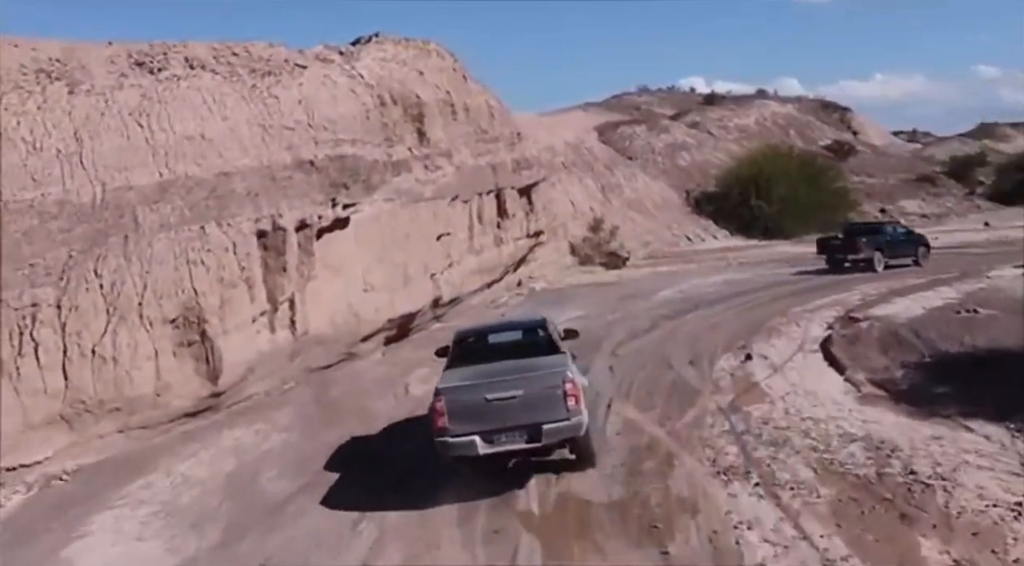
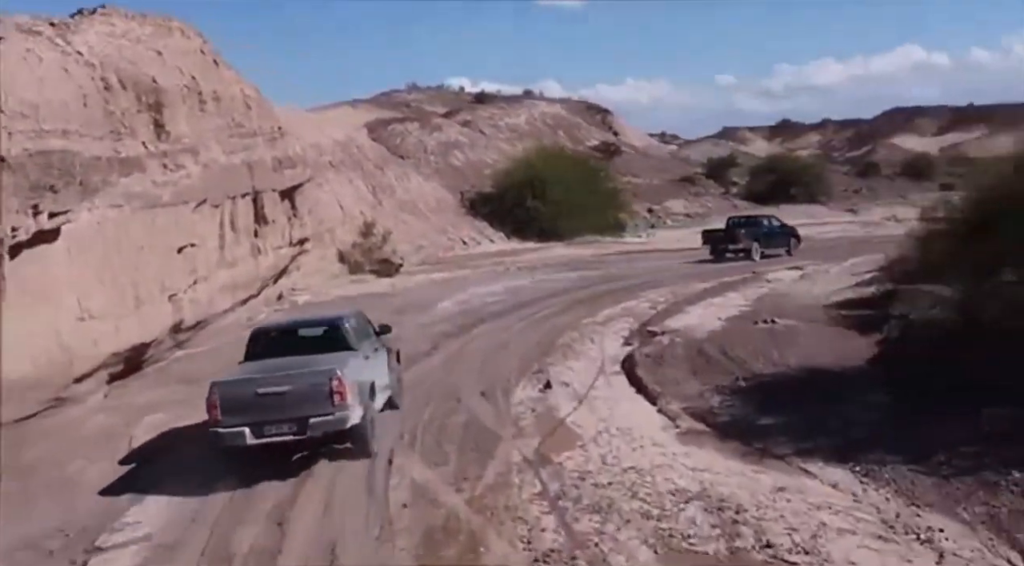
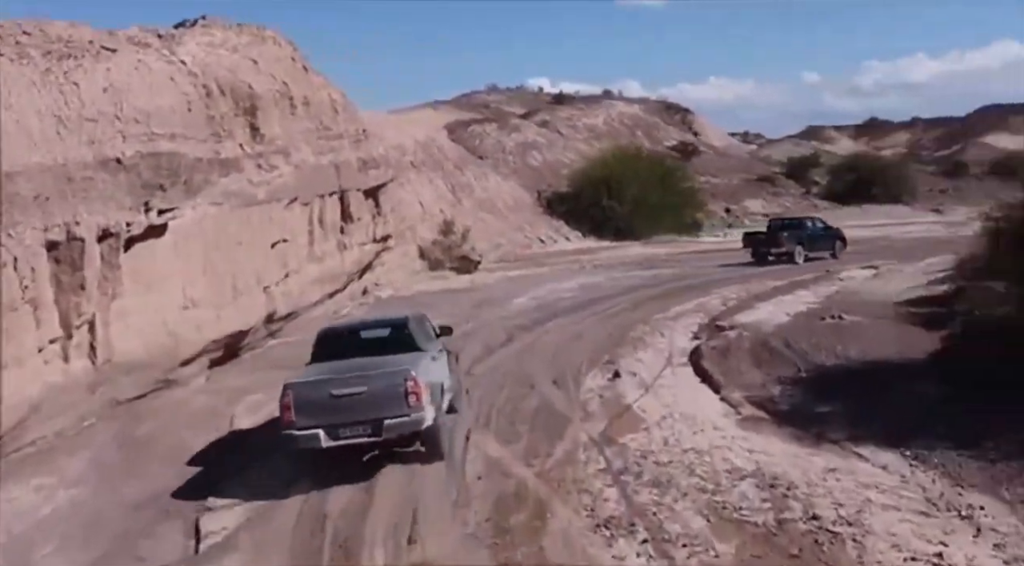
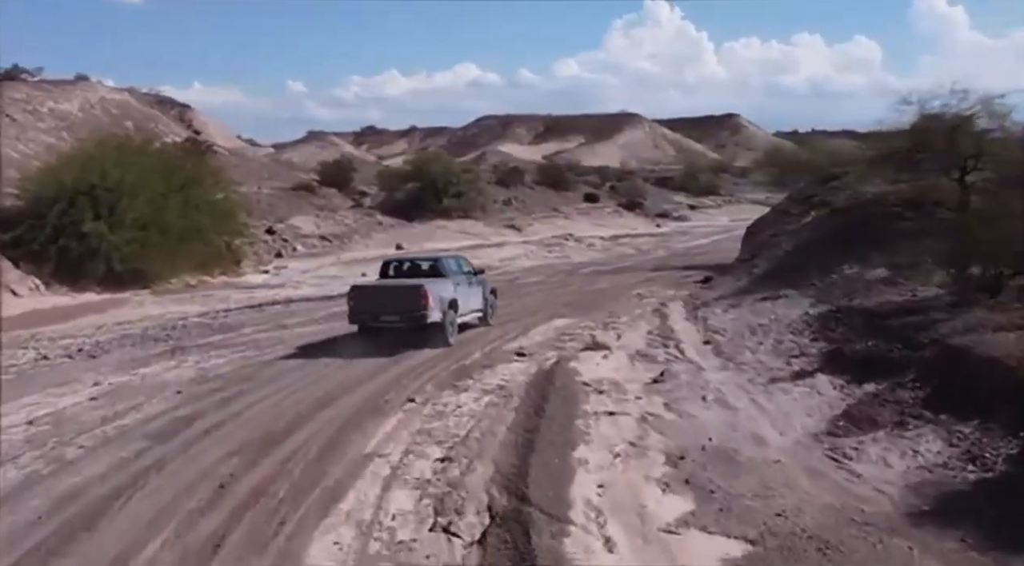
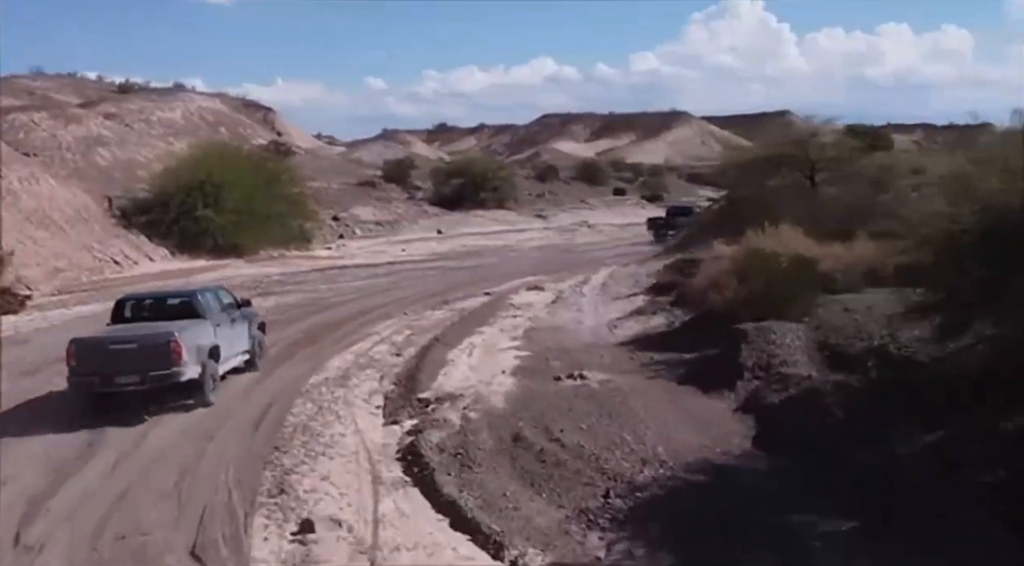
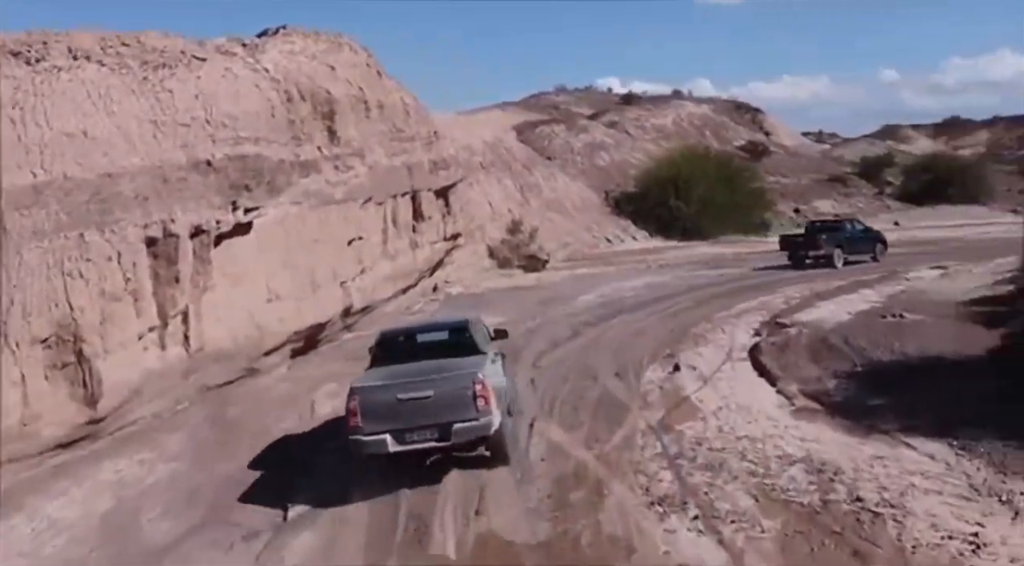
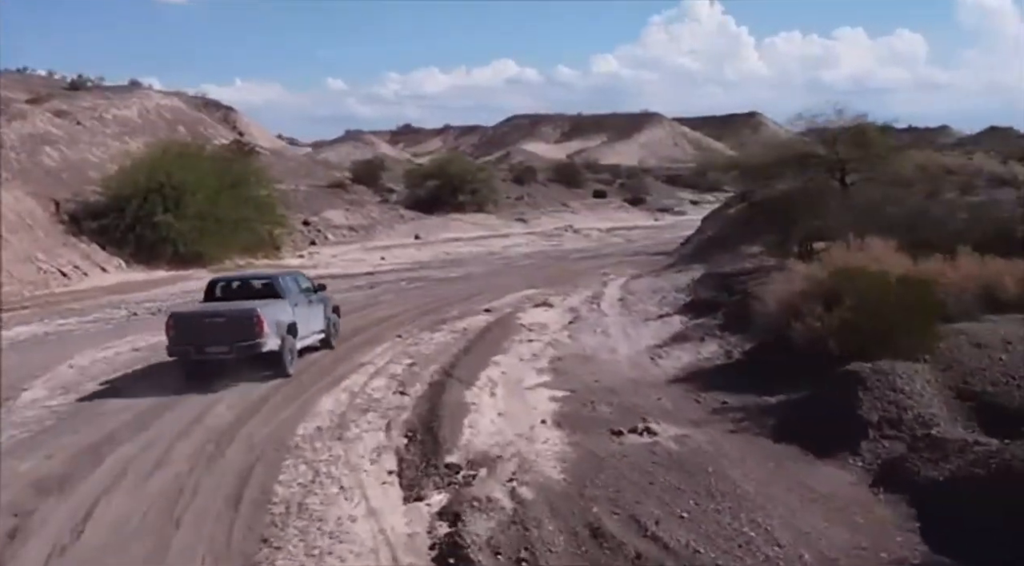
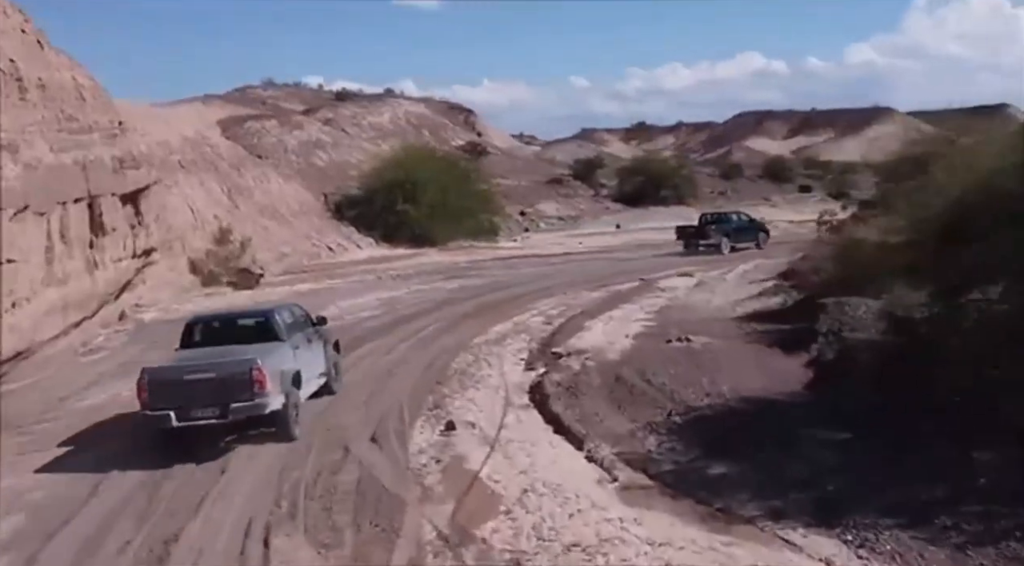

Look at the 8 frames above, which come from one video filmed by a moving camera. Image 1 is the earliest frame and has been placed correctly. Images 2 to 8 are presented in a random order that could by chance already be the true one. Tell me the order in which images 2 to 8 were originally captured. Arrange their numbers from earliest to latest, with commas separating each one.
6, 3, 2, 8, 5, 7, 4
